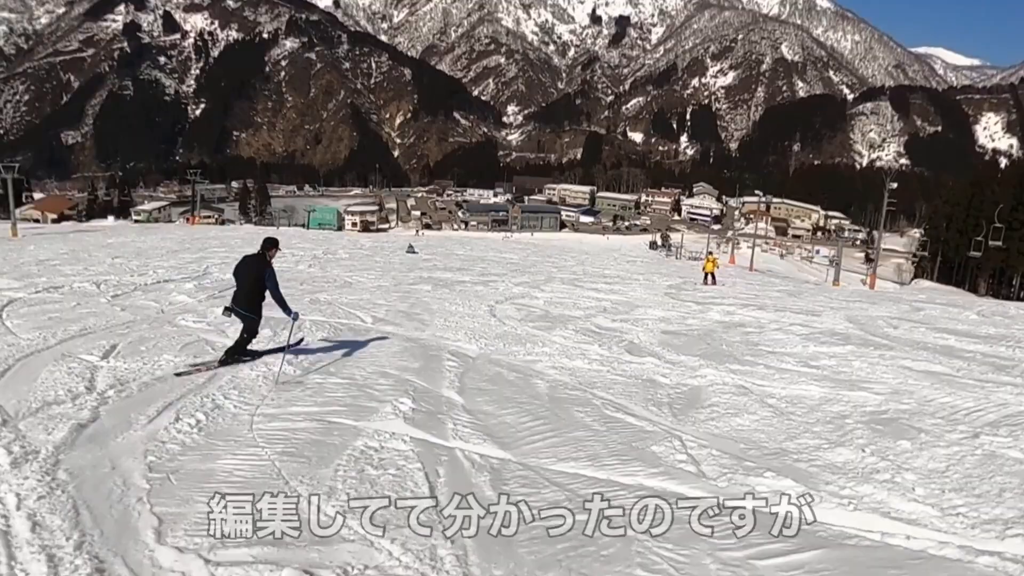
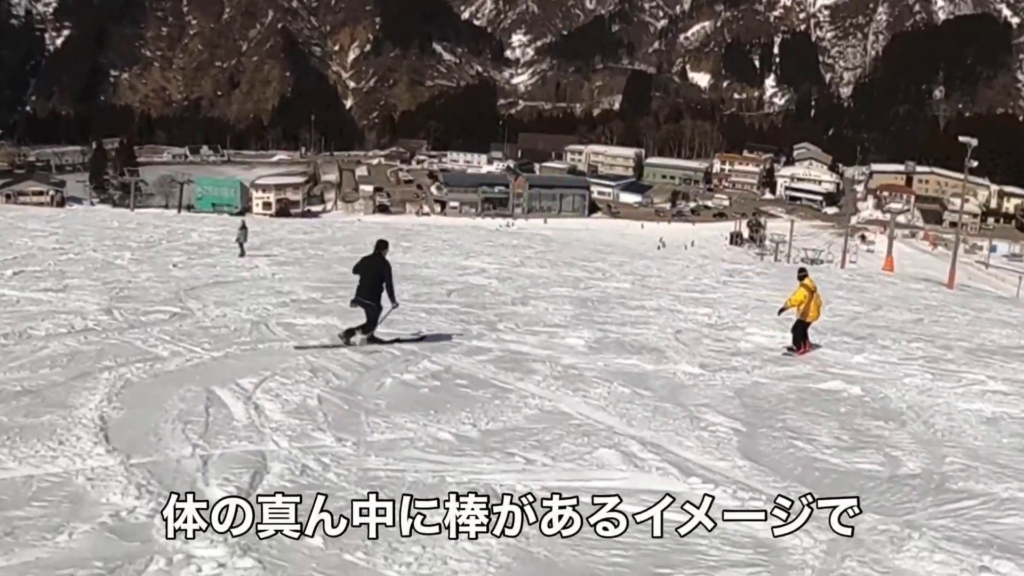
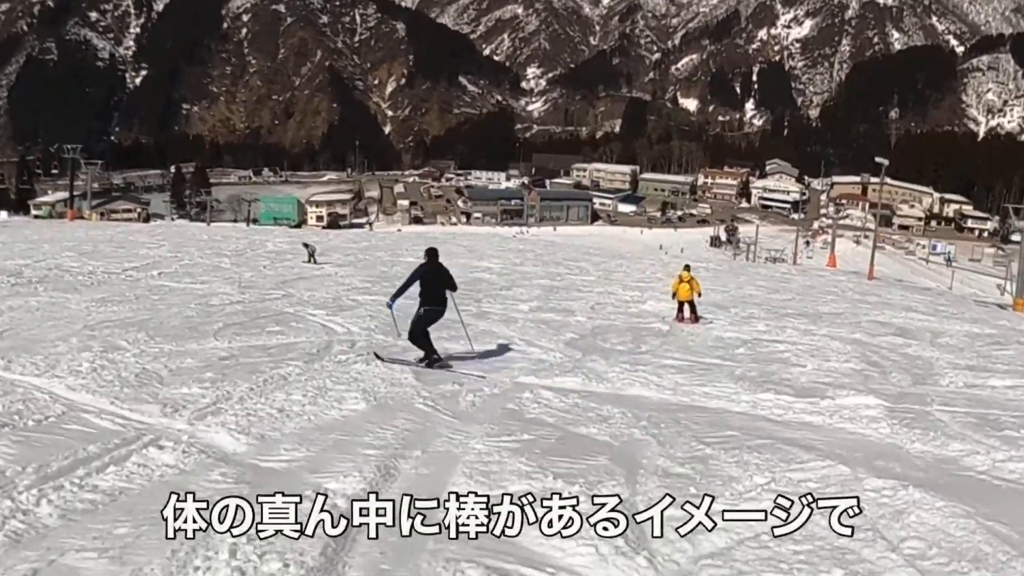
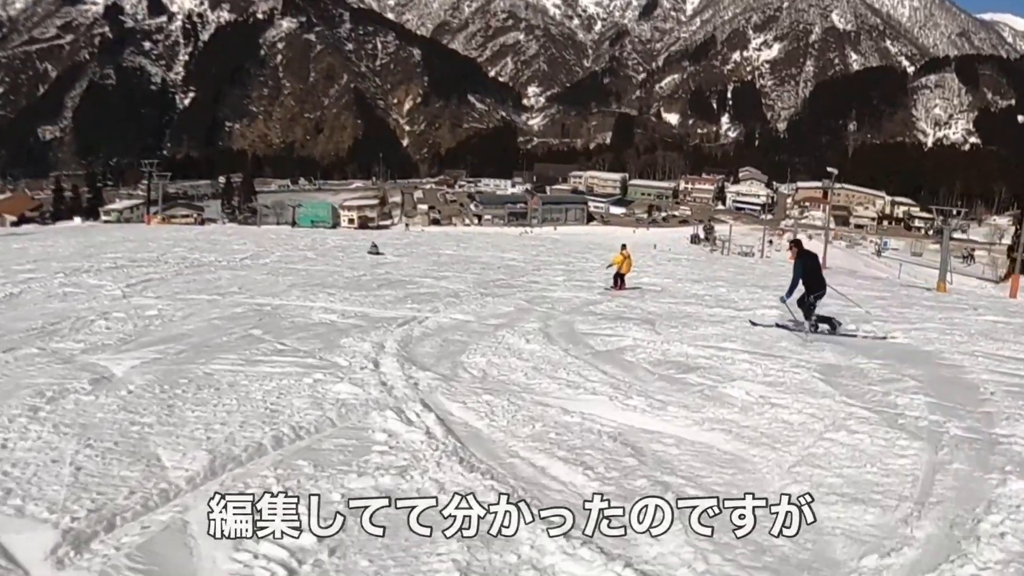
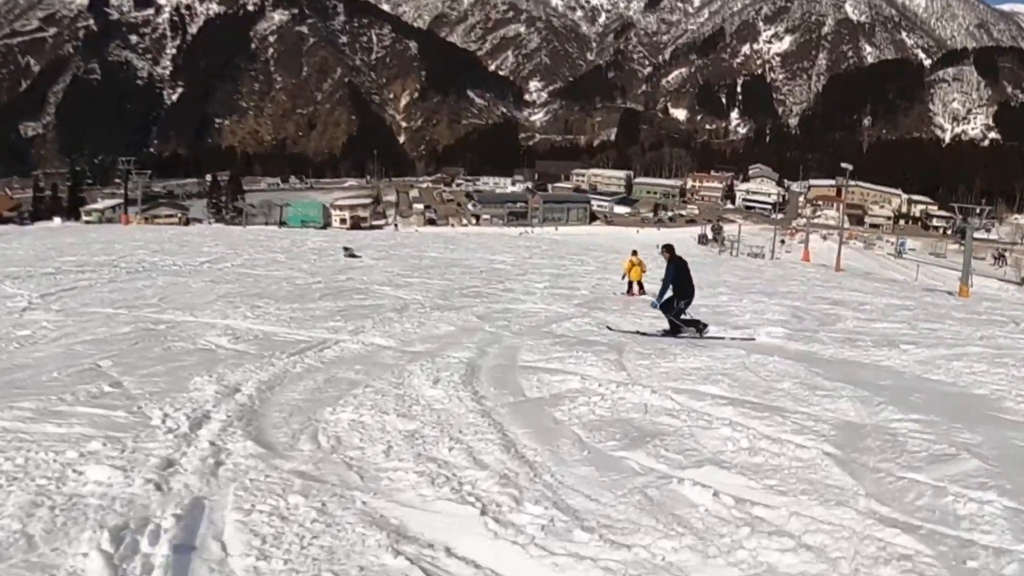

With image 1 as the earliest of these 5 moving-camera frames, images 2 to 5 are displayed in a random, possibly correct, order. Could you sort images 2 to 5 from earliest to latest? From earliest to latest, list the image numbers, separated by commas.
4, 5, 3, 2
